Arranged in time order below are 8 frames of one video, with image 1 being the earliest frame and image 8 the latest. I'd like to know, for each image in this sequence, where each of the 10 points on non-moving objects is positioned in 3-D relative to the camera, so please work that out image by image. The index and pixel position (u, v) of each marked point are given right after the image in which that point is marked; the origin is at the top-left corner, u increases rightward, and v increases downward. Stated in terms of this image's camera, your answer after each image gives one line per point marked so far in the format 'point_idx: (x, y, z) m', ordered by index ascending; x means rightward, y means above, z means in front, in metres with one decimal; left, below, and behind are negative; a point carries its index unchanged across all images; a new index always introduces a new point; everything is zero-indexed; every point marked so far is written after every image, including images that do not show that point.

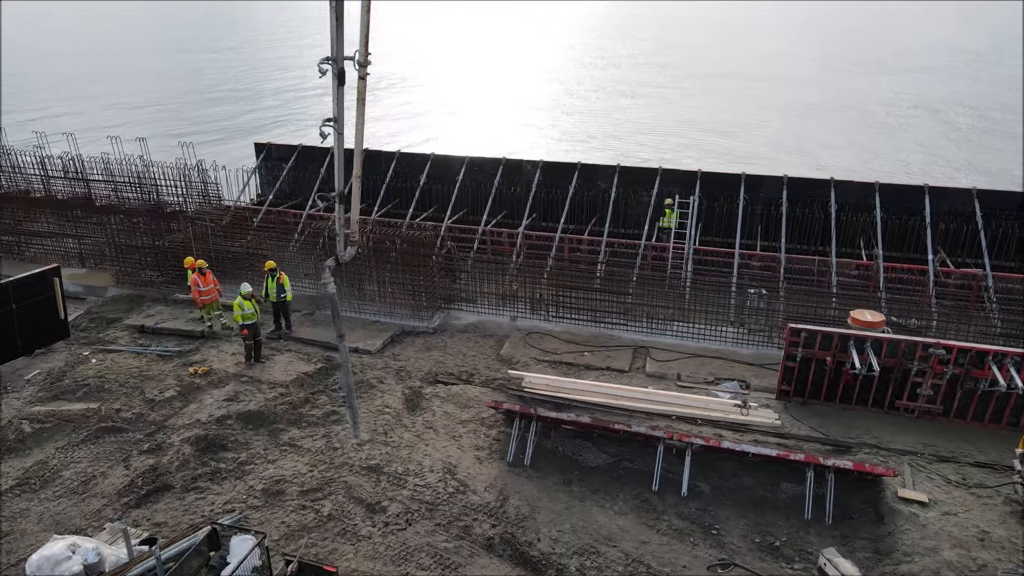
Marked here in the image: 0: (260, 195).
0: (-5.1, +1.9, +15.2) m
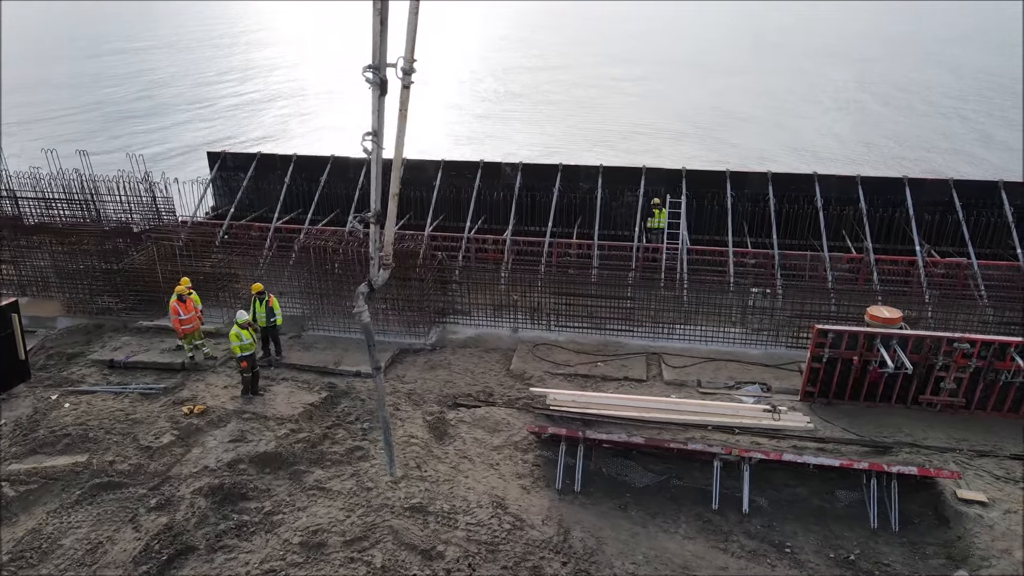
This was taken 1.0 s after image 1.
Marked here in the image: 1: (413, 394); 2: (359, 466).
0: (-5.5, +1.5, +14.1) m
1: (-1.2, -1.3, +9.1) m
2: (-1.5, -1.8, +7.5) m
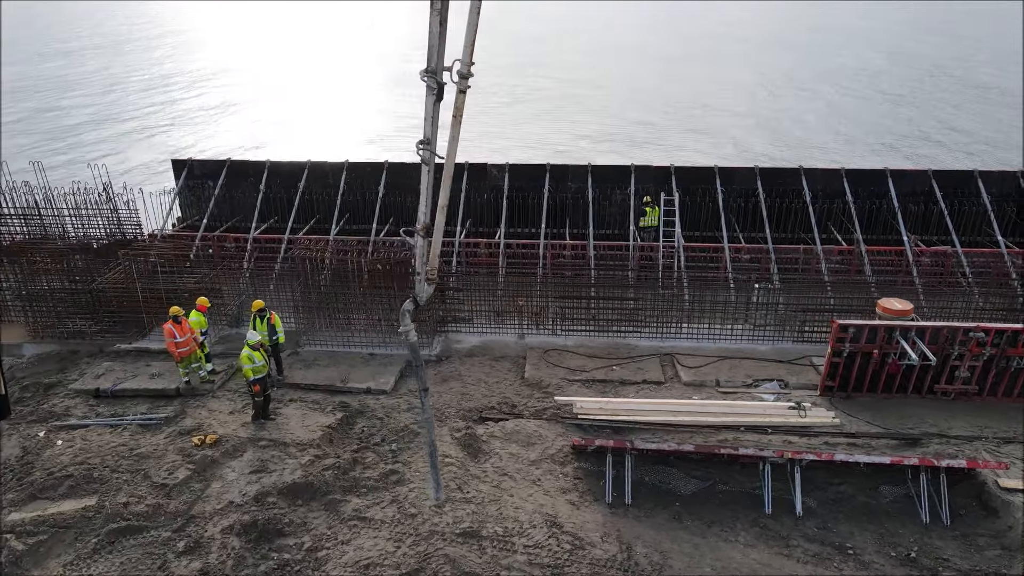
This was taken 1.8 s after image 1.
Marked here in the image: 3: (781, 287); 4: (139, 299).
0: (-5.8, +1.2, +13.3) m
1: (-0.9, -1.4, +8.7) m
2: (-1.1, -1.9, +7.1) m
3: (+3.7, 0.0, +10.7) m
4: (-5.2, -0.2, +10.5) m
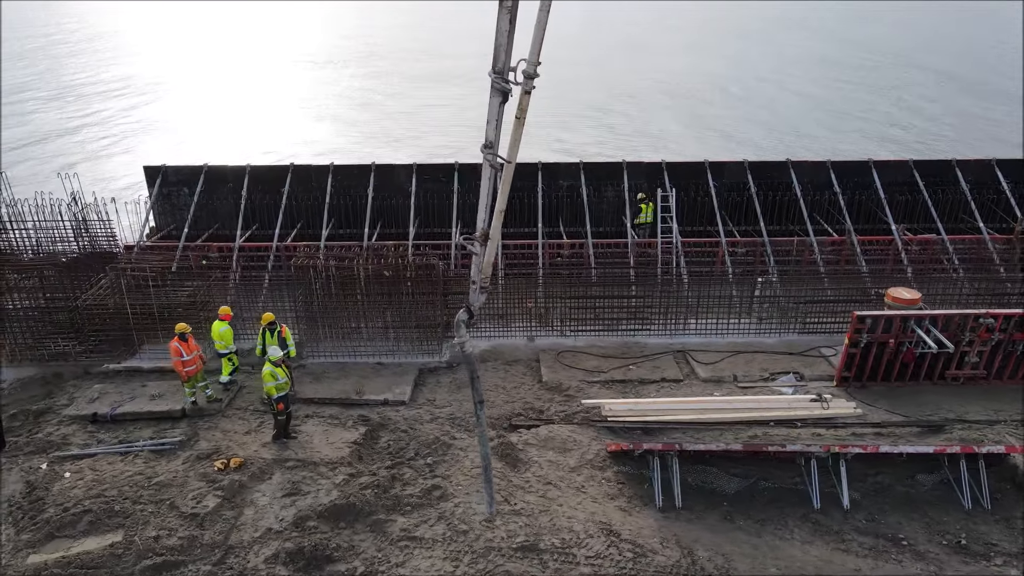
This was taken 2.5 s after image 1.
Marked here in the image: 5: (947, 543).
0: (-5.9, +1.0, +12.6) m
1: (-0.6, -1.5, +8.5) m
2: (-0.6, -2.0, +6.8) m
3: (+3.8, +0.1, +10.8) m
4: (-5.1, -0.4, +9.9) m
5: (+3.8, -2.2, +6.6) m
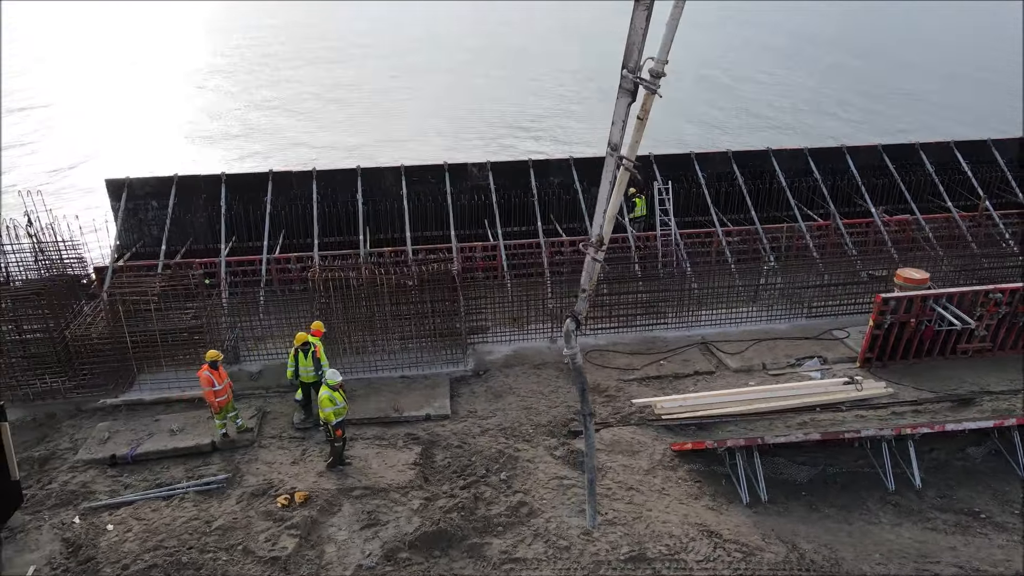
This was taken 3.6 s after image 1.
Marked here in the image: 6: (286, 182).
0: (-5.9, +0.6, +11.6) m
1: (0.0, -1.5, +8.2) m
2: (+0.2, -2.0, +6.5) m
3: (+4.0, +0.3, +11.0) m
4: (-4.7, -0.7, +9.1) m
5: (+4.6, -2.0, +6.9) m
6: (-3.5, +1.7, +11.8) m
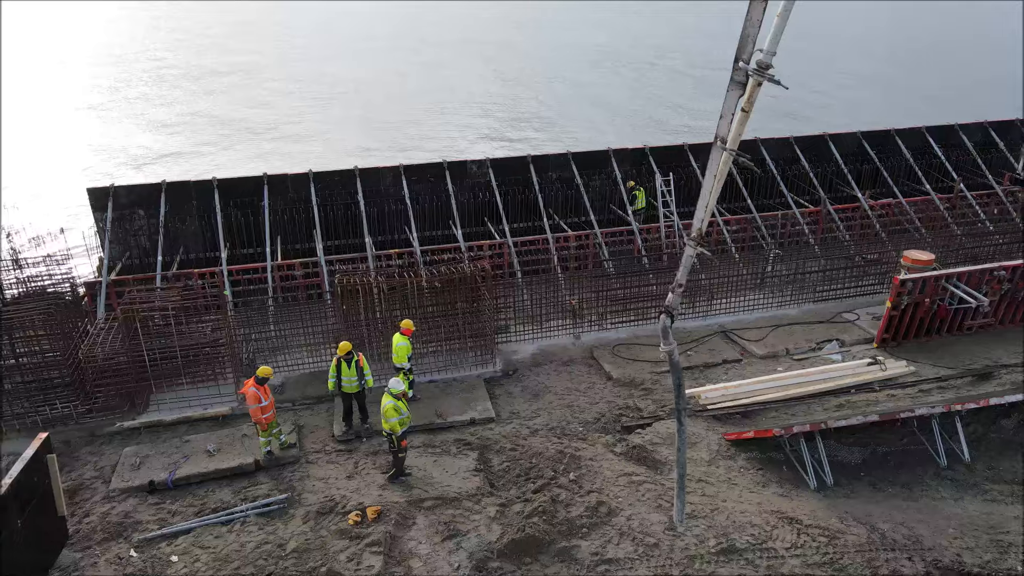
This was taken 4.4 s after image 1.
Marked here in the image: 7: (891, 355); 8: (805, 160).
0: (-5.8, +0.4, +11.0) m
1: (+0.5, -1.5, +8.1) m
2: (+0.9, -2.0, +6.5) m
3: (+4.2, +0.5, +11.2) m
4: (-4.2, -0.9, +8.5) m
5: (+5.3, -1.8, +7.2) m
6: (-3.5, +1.5, +11.4) m
7: (+4.9, -0.9, +9.7) m
8: (+5.3, +2.3, +13.6) m
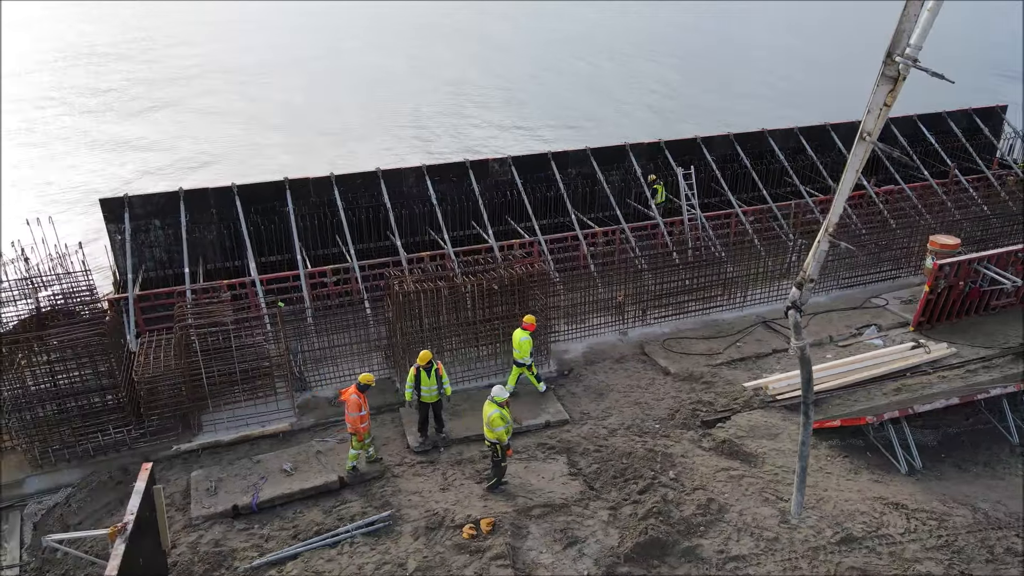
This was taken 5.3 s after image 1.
0: (-5.2, +0.2, +10.4) m
1: (+1.3, -1.5, +8.1) m
2: (+1.9, -2.0, +6.5) m
3: (+4.6, +0.7, +11.5) m
4: (-3.5, -1.0, +8.1) m
5: (+6.2, -1.6, +7.6) m
6: (-3.0, +1.4, +11.0) m
7: (+5.5, -0.7, +10.0) m
8: (+5.5, +2.5, +13.9) m
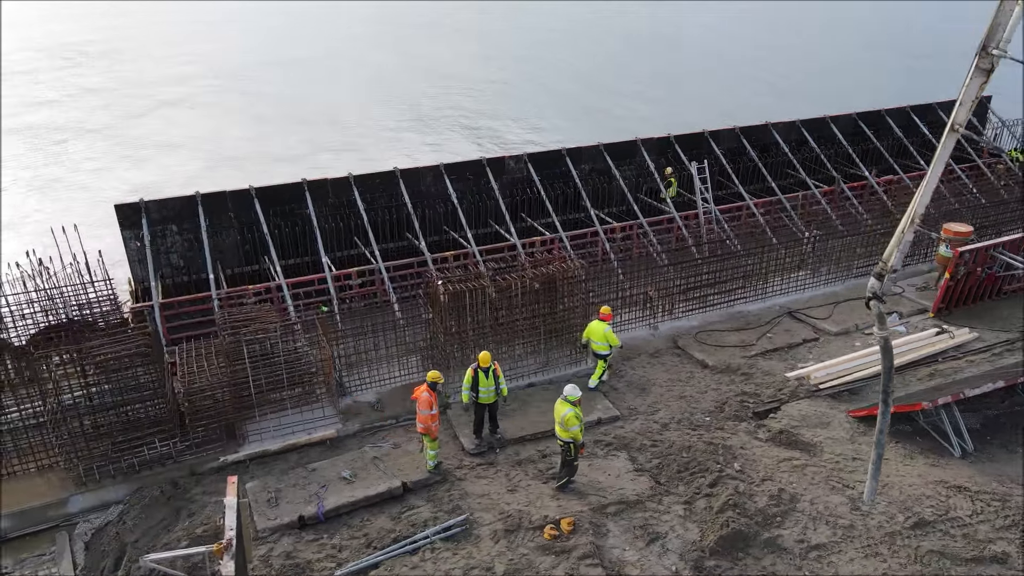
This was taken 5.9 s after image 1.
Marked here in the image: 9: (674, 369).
0: (-4.8, +0.1, +10.1) m
1: (+1.9, -1.4, +8.1) m
2: (+2.5, -1.9, +6.6) m
3: (+5.0, +0.8, +11.7) m
4: (-2.9, -1.1, +7.9) m
5: (+6.7, -1.4, +7.9) m
6: (-2.7, +1.4, +10.8) m
7: (+5.9, -0.5, +10.2) m
8: (+5.6, +2.7, +14.2) m
9: (+2.0, -1.0, +9.3) m
